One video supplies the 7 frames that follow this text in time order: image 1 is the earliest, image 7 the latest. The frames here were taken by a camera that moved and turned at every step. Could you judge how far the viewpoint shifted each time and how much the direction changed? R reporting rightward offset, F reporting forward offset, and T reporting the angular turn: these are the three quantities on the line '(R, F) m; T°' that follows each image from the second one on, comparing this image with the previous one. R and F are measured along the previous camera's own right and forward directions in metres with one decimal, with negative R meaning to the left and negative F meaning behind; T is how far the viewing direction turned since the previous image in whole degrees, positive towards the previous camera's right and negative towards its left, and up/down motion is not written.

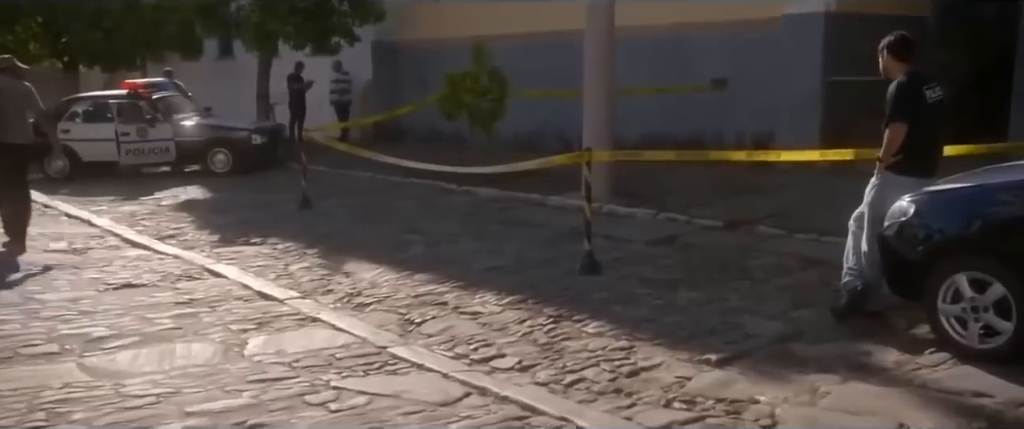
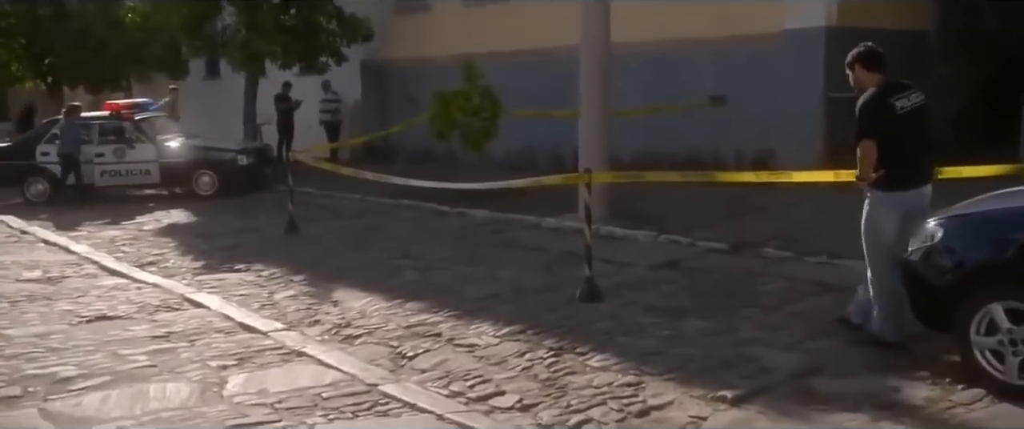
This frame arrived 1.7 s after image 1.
(0.0, +0.4) m; 0°
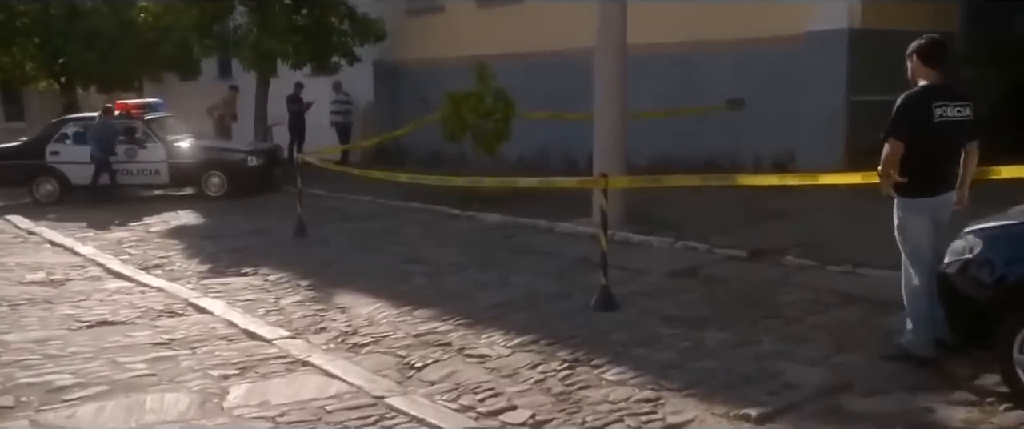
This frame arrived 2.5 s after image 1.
(0.0, +0.2) m; -1°
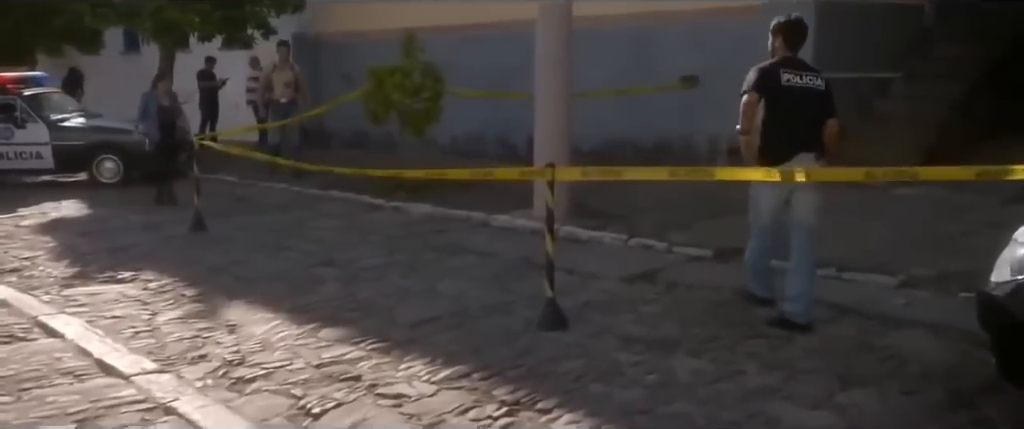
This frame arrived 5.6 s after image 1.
(+0.1, +1.3) m; +3°
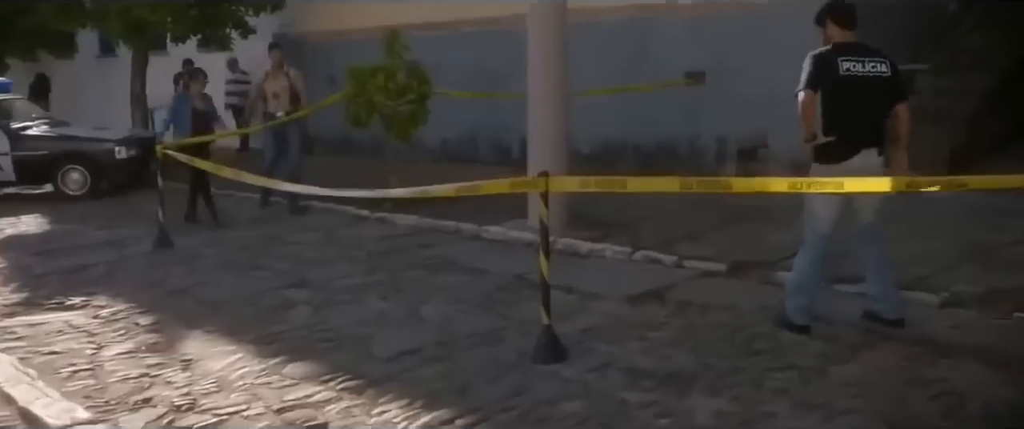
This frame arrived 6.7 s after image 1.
(0.0, +0.7) m; 0°
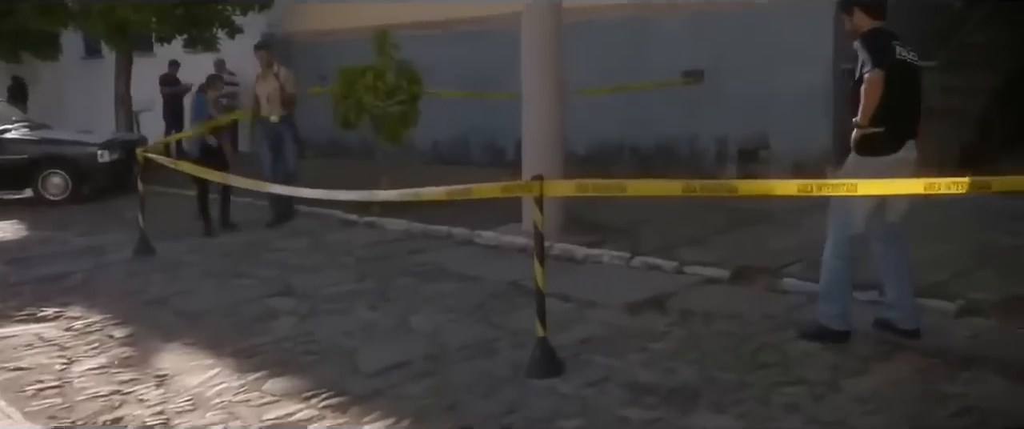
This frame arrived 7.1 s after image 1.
(0.0, +0.3) m; 0°
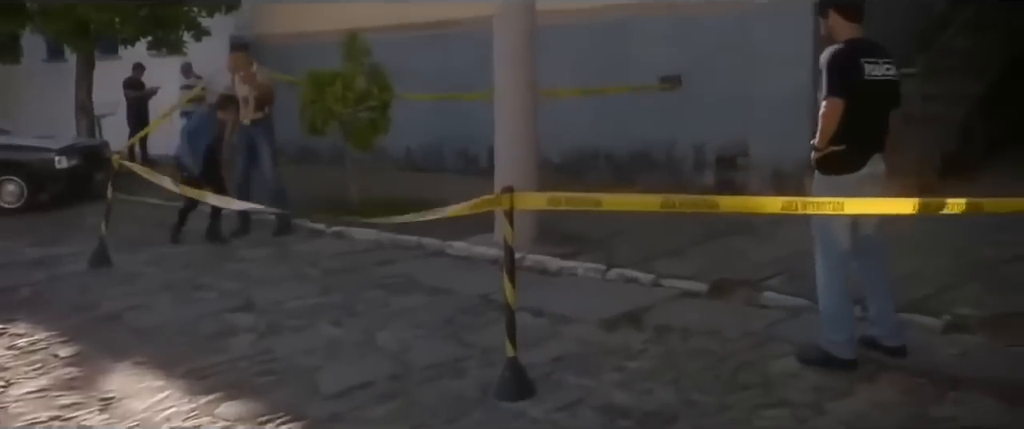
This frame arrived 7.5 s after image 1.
(0.0, +0.3) m; +1°
